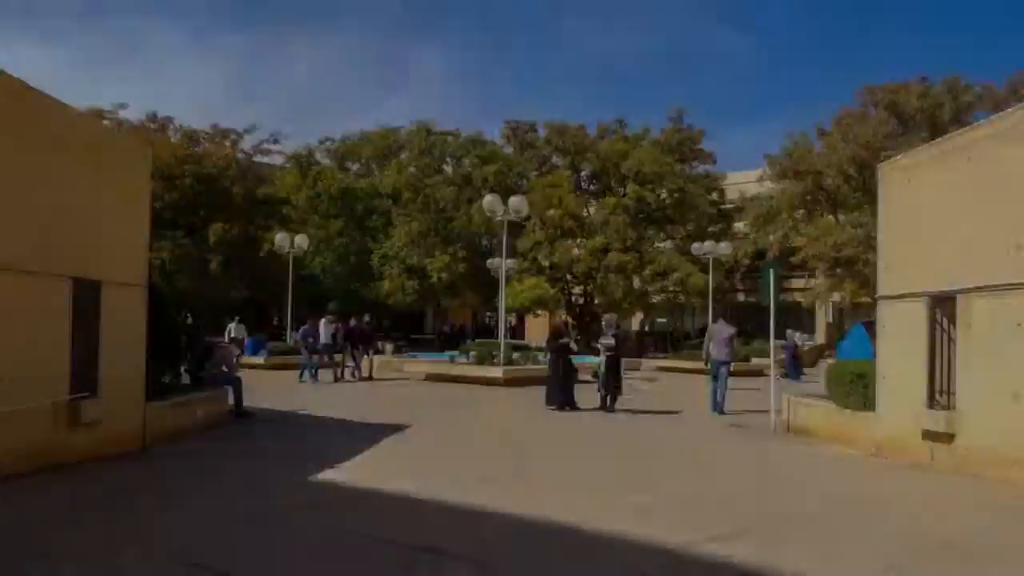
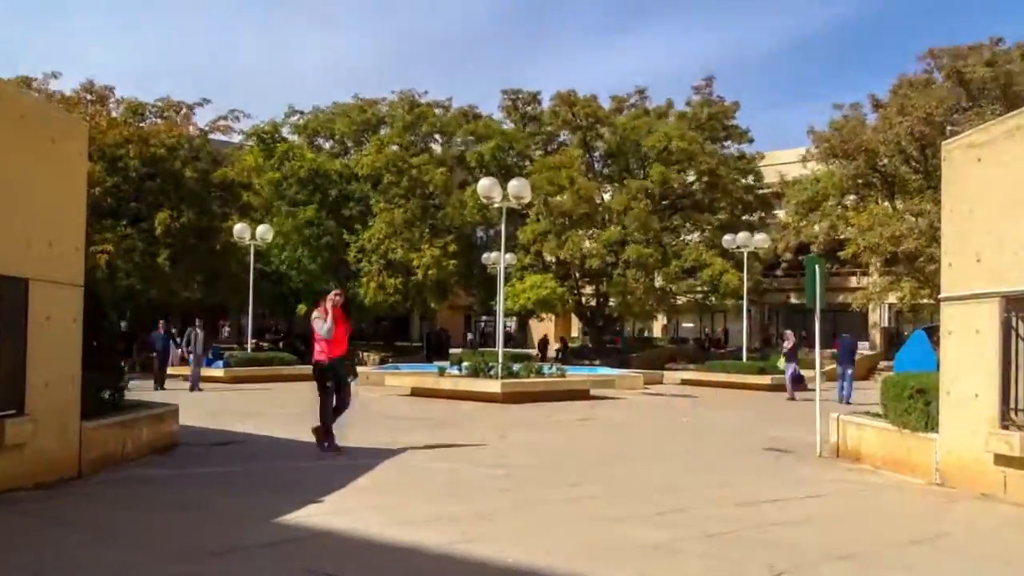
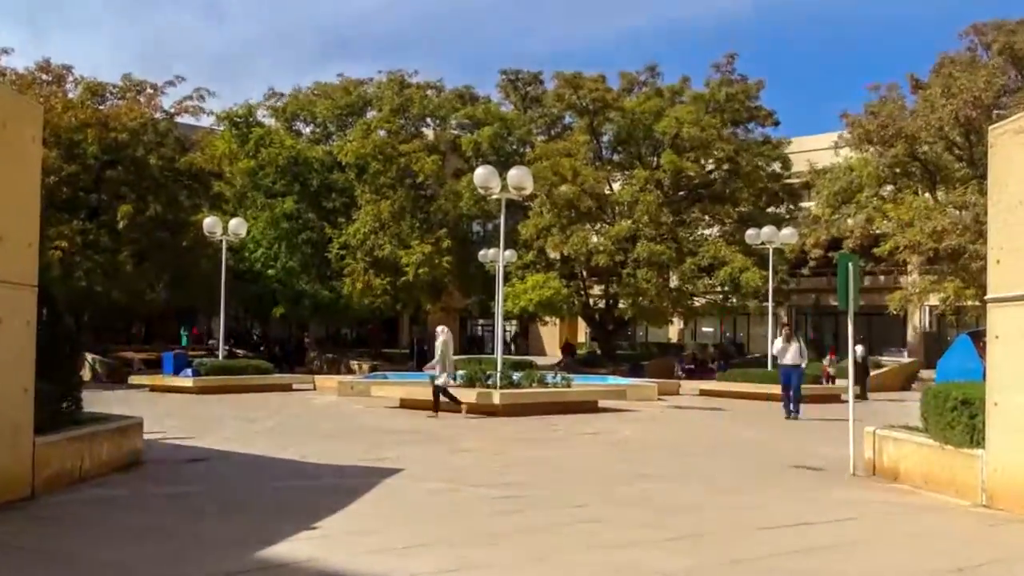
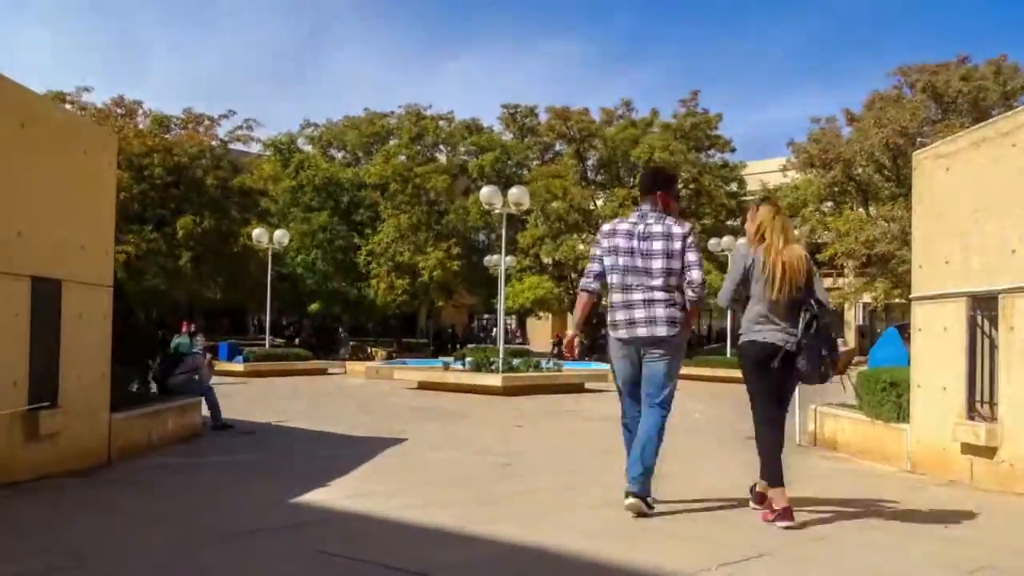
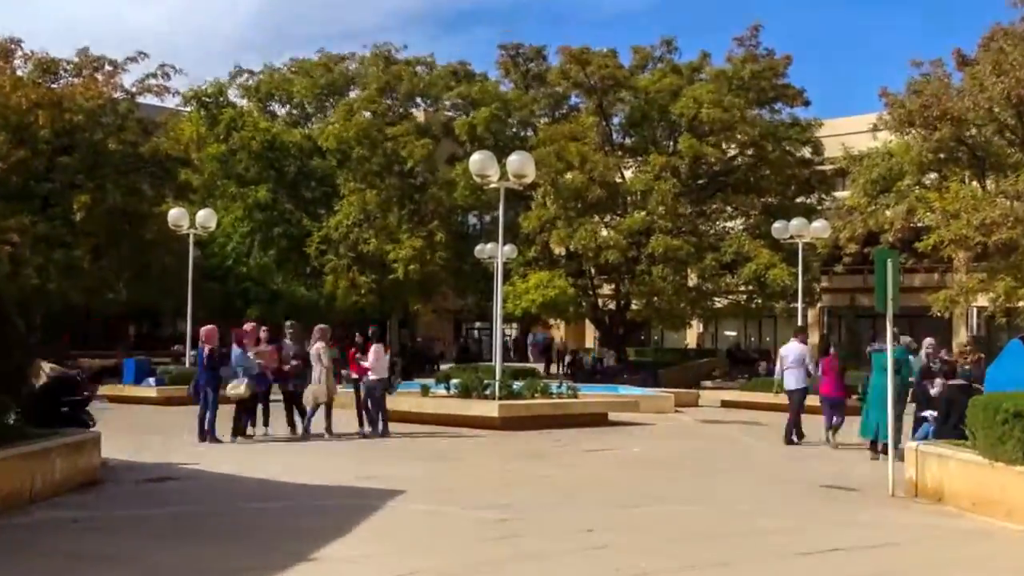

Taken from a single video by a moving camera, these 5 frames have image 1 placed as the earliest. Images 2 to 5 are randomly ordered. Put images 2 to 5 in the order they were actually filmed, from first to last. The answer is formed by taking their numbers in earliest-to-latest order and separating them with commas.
4, 2, 3, 5
